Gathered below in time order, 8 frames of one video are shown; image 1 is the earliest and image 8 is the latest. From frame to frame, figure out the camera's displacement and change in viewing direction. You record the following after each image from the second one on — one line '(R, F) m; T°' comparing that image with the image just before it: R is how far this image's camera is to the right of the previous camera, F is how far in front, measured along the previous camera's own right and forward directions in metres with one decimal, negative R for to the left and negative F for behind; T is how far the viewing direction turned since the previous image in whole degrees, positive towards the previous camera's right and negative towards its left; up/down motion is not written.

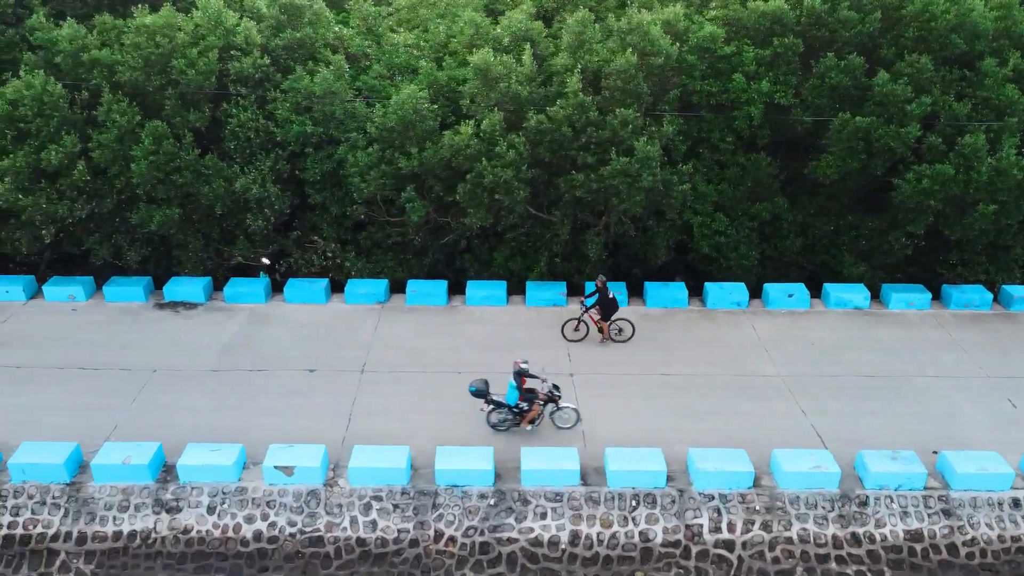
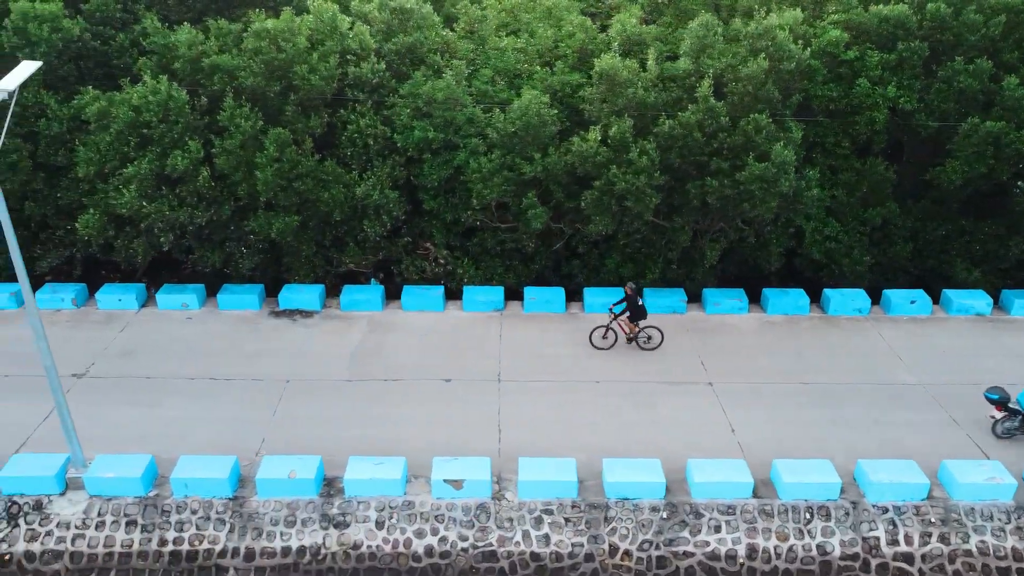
(-2.0, +0.1) m; 0°
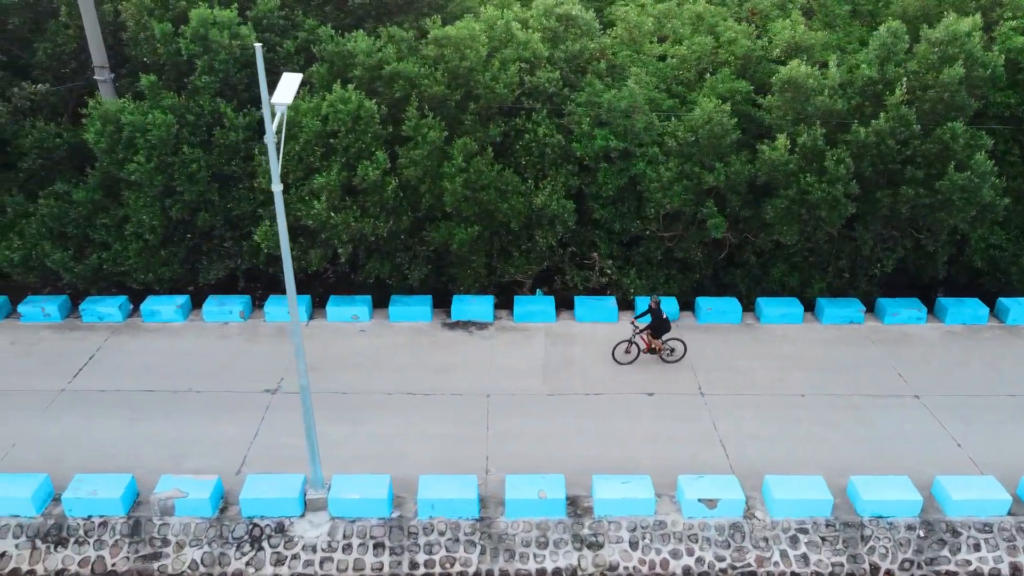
(-2.9, +0.2) m; 0°
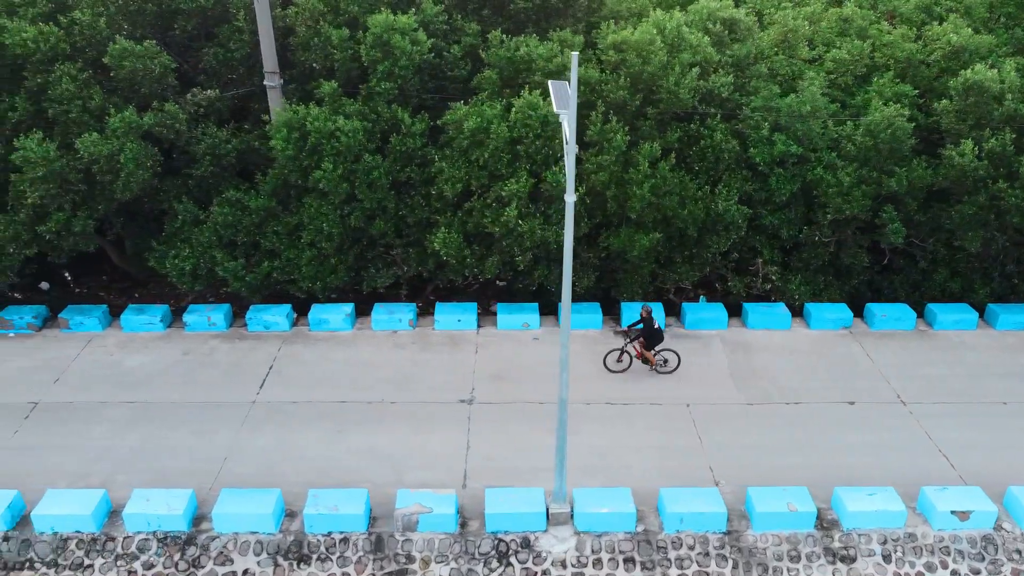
(-2.7, +0.2) m; 0°
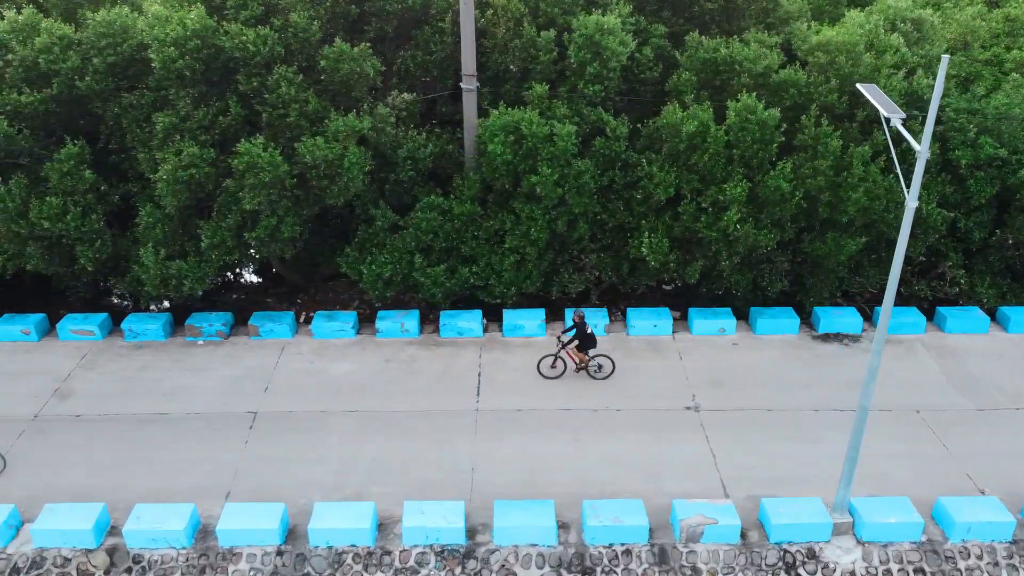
(-3.1, +0.2) m; 0°
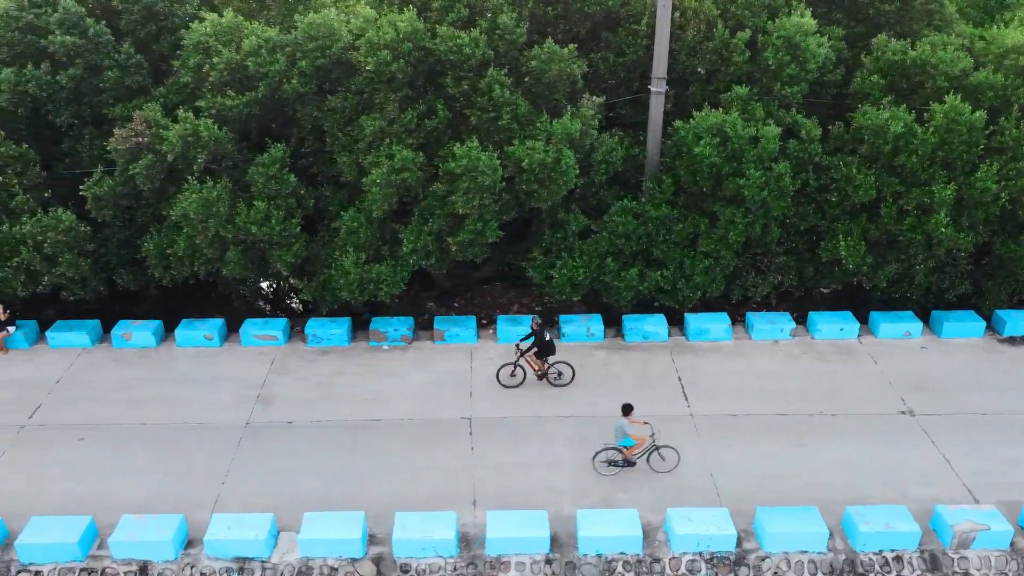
(-2.9, +0.1) m; 0°
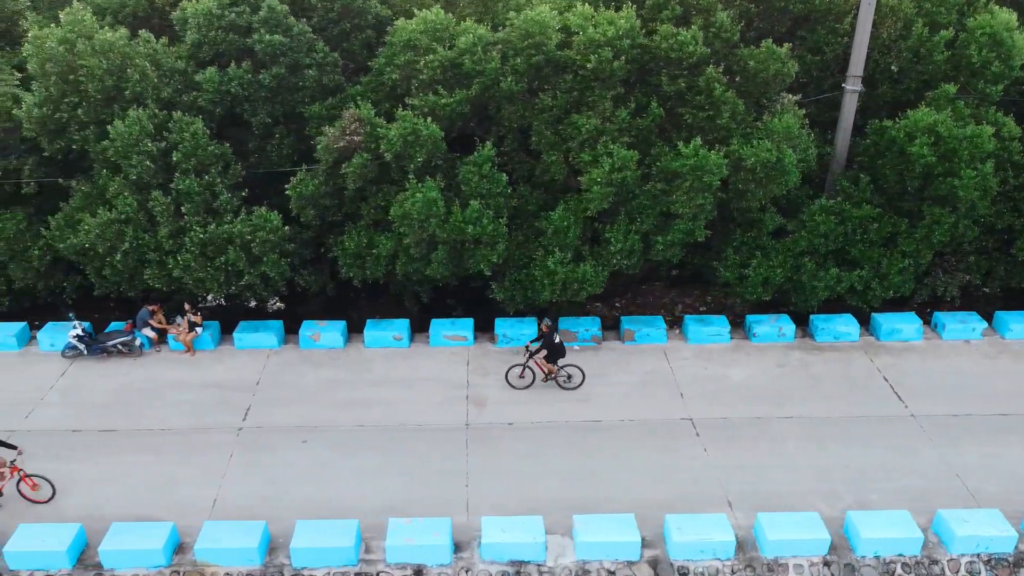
(-2.9, +0.1) m; 0°
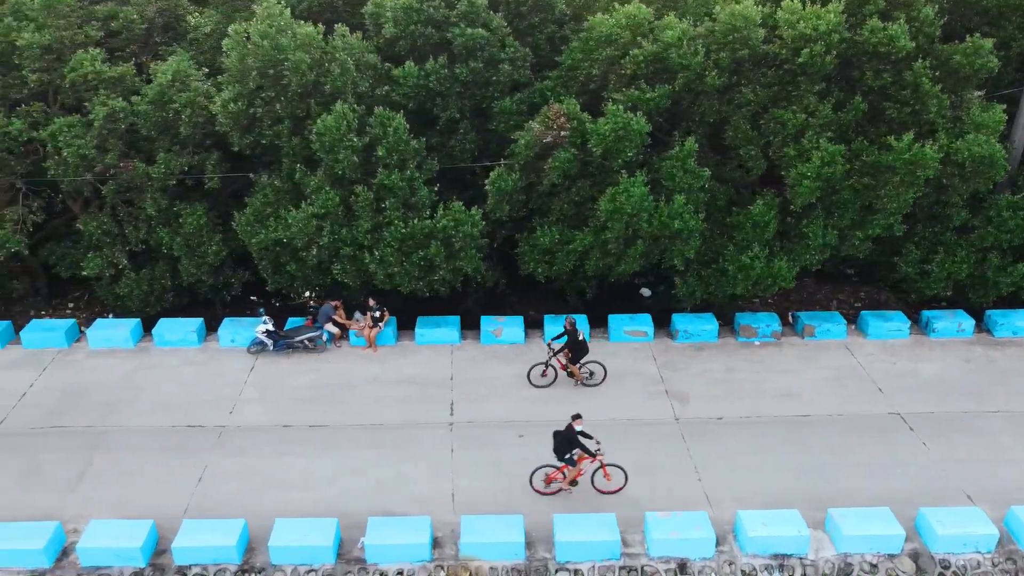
(-2.7, 0.0) m; 0°
